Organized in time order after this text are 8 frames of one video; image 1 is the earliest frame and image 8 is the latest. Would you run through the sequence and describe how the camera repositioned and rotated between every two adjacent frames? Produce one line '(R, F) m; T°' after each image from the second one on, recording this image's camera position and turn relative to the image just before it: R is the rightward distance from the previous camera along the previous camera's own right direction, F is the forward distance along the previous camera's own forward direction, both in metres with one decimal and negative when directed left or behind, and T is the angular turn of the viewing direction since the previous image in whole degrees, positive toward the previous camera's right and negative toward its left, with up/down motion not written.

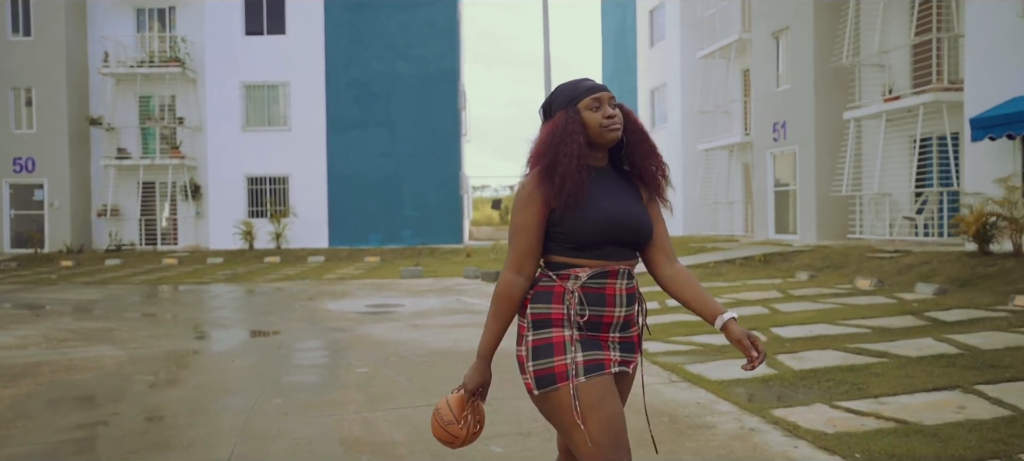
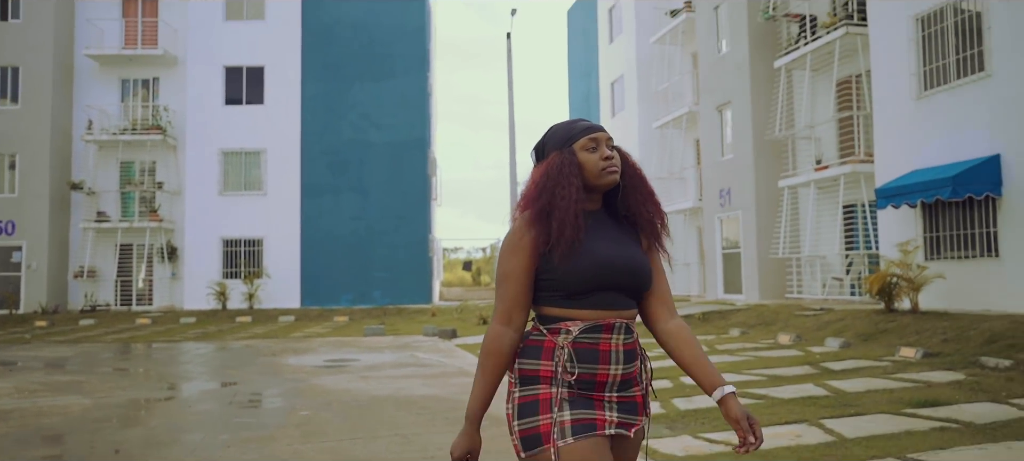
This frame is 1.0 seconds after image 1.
(+0.5, -0.9) m; +1°
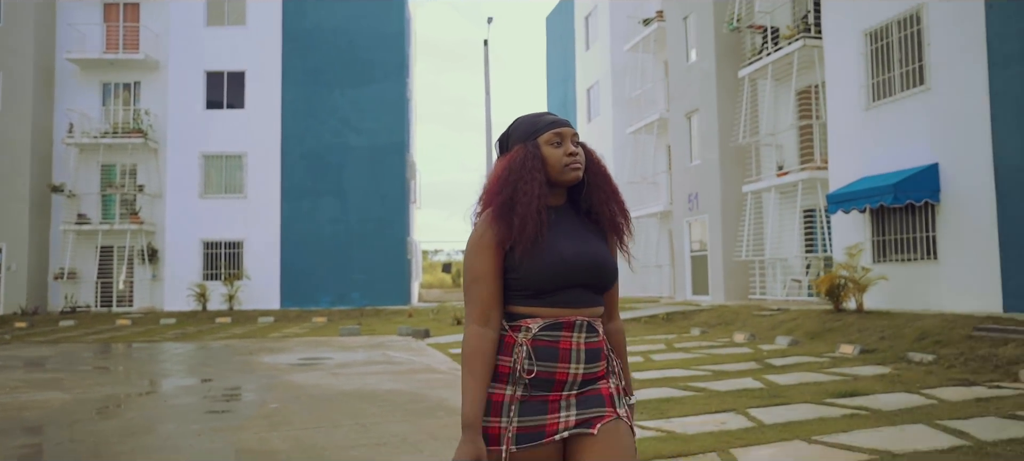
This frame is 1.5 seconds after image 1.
(+0.3, -0.5) m; +1°
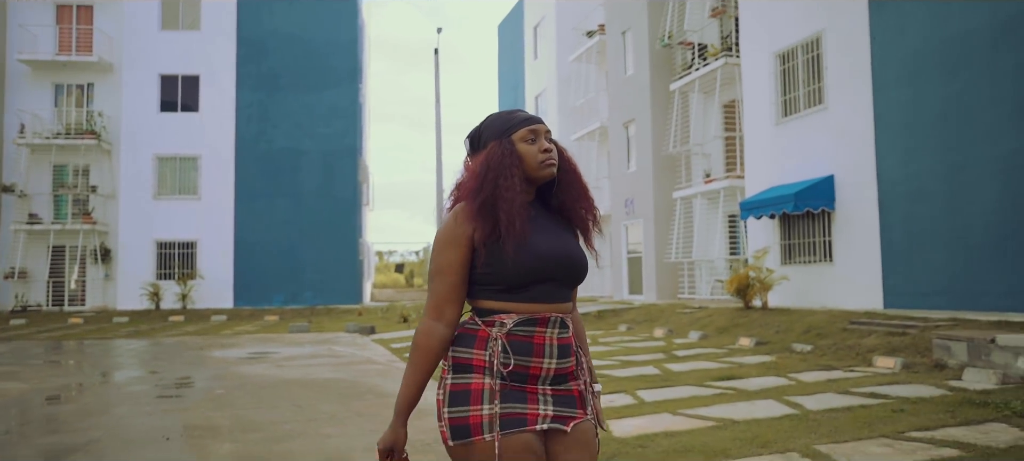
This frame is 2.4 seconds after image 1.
(+0.4, -0.9) m; +3°
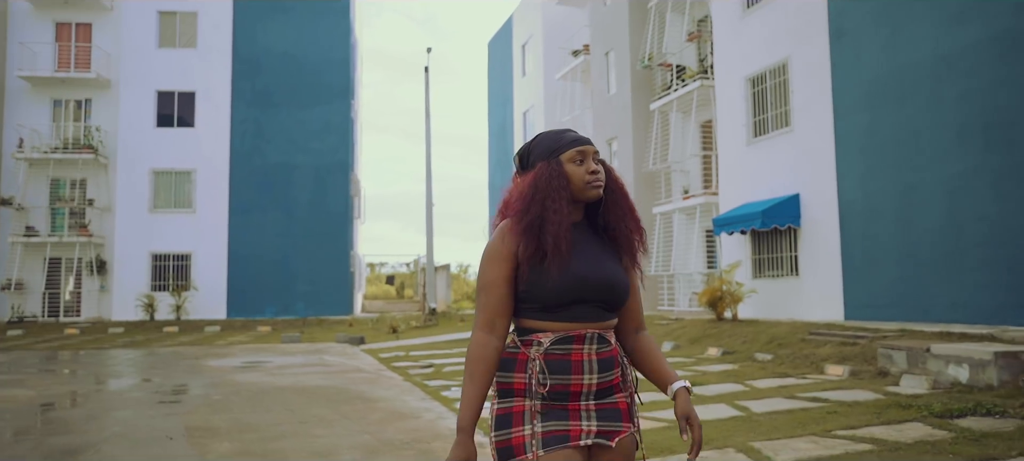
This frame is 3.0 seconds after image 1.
(+0.2, -0.6) m; +1°
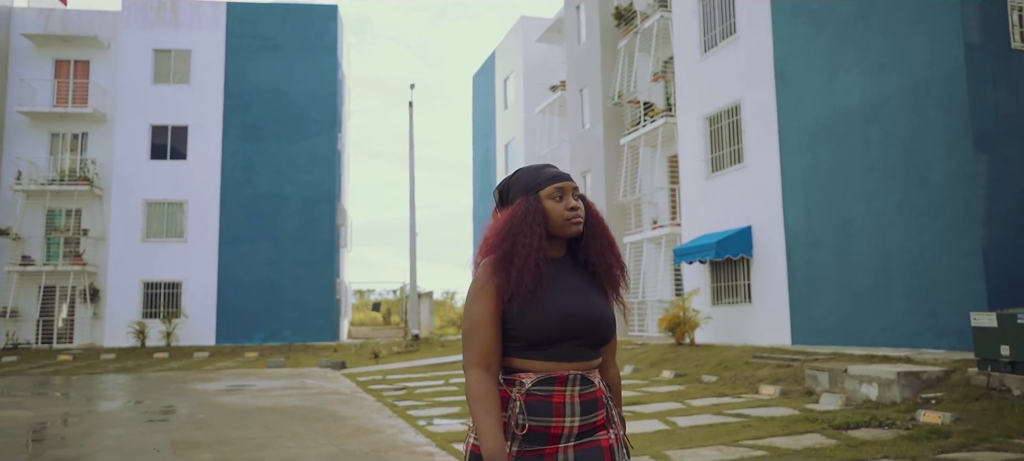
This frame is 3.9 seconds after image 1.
(+0.4, -0.8) m; 0°
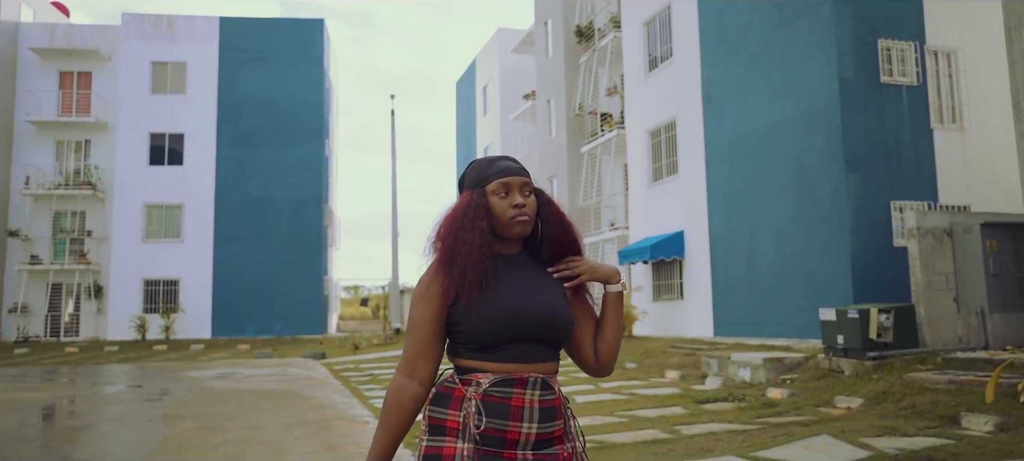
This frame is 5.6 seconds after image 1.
(+0.9, -1.6) m; 0°
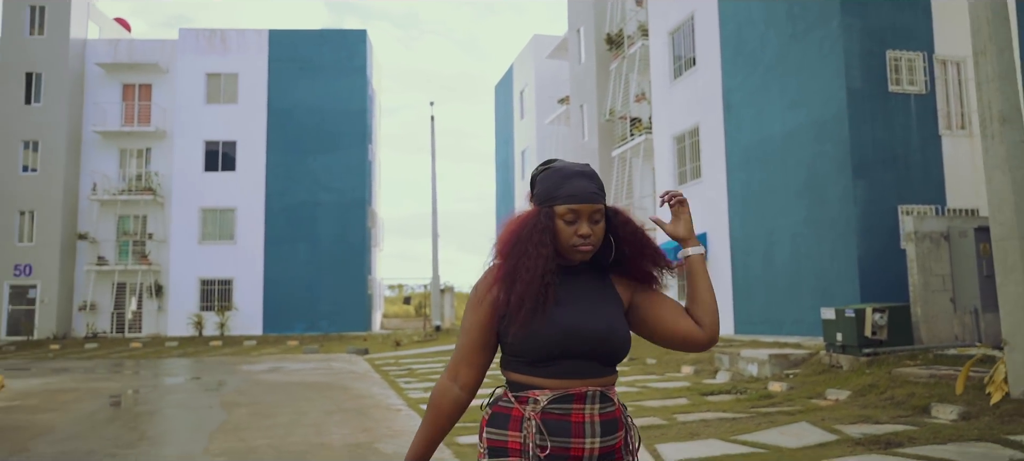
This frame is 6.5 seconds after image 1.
(+0.3, -0.8) m; -4°
